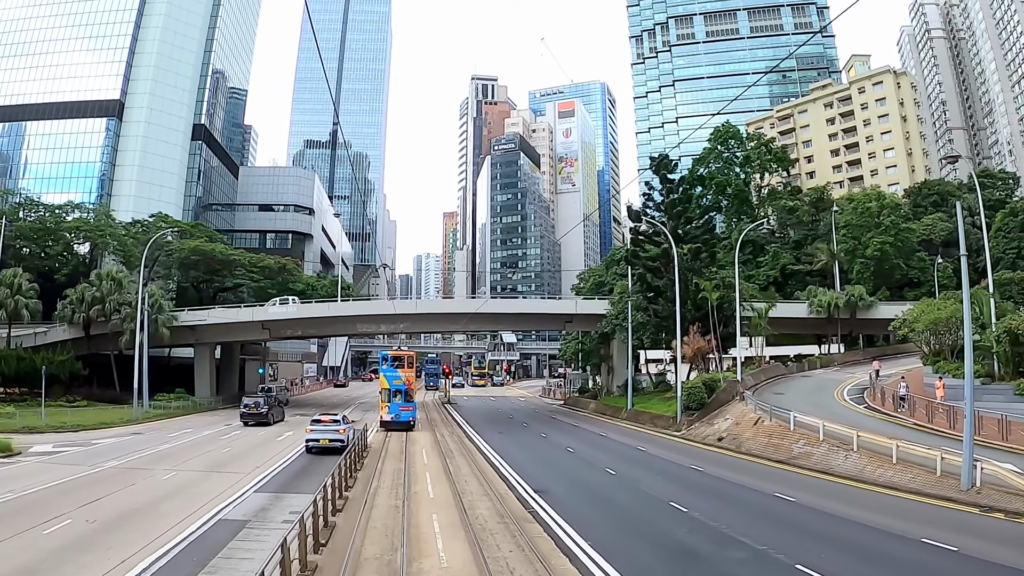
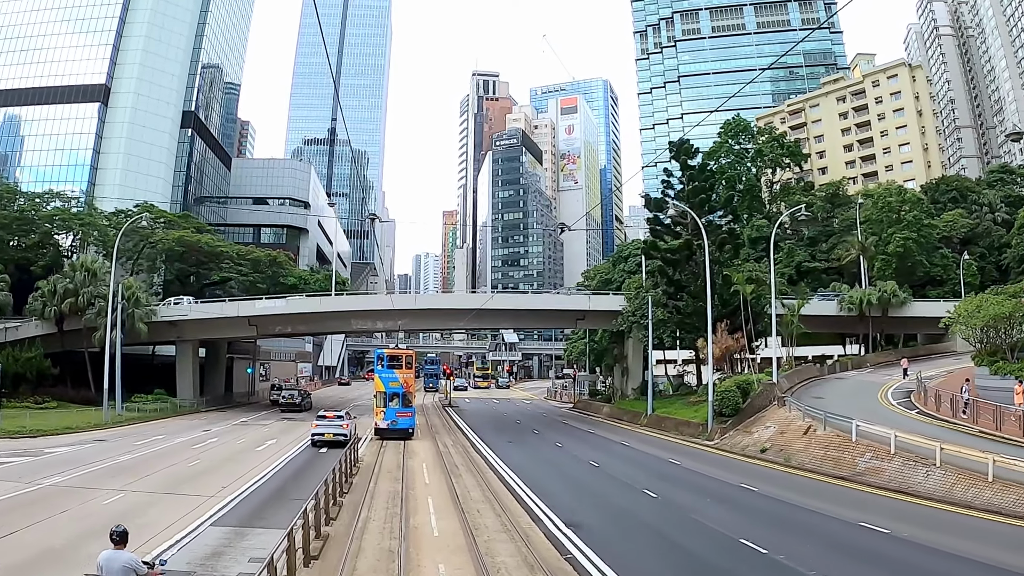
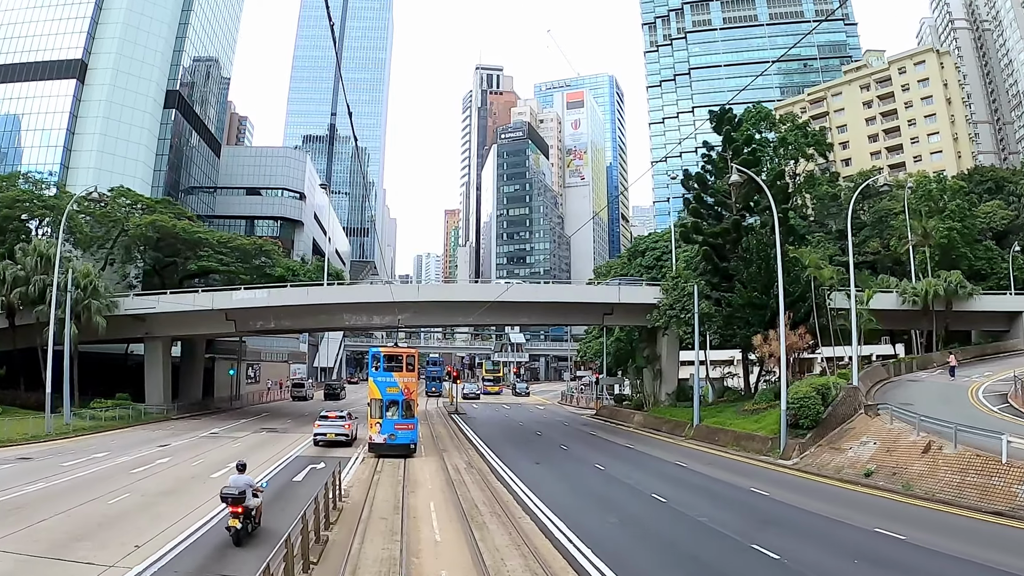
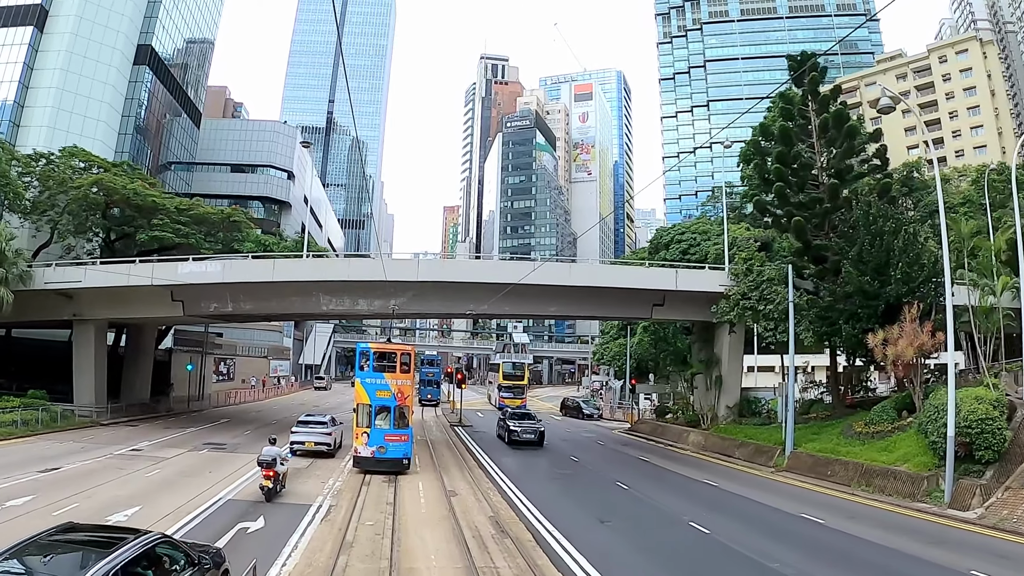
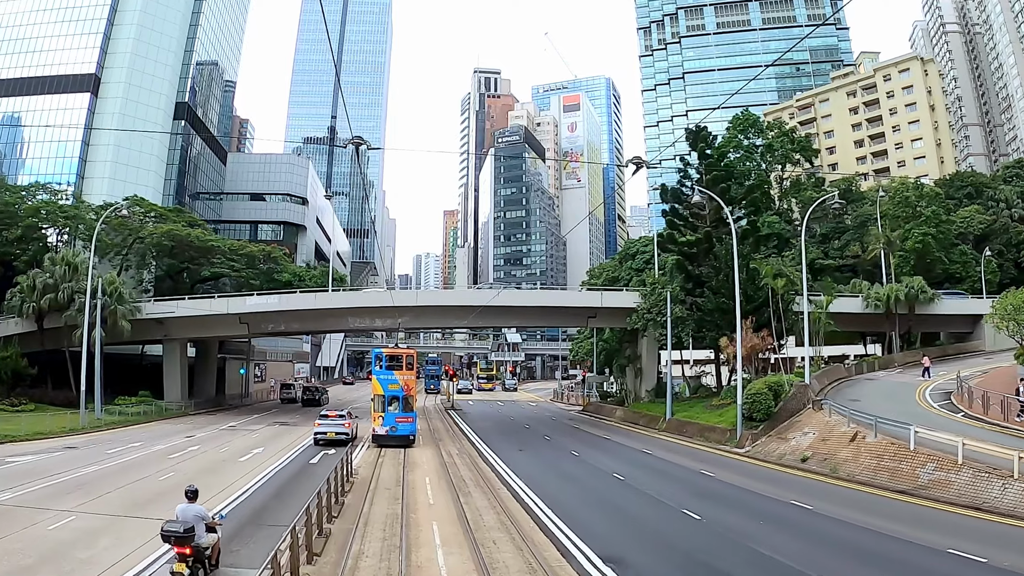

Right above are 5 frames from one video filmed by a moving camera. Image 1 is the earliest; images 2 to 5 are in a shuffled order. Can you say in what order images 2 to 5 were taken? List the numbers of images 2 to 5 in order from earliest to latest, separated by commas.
2, 5, 3, 4
